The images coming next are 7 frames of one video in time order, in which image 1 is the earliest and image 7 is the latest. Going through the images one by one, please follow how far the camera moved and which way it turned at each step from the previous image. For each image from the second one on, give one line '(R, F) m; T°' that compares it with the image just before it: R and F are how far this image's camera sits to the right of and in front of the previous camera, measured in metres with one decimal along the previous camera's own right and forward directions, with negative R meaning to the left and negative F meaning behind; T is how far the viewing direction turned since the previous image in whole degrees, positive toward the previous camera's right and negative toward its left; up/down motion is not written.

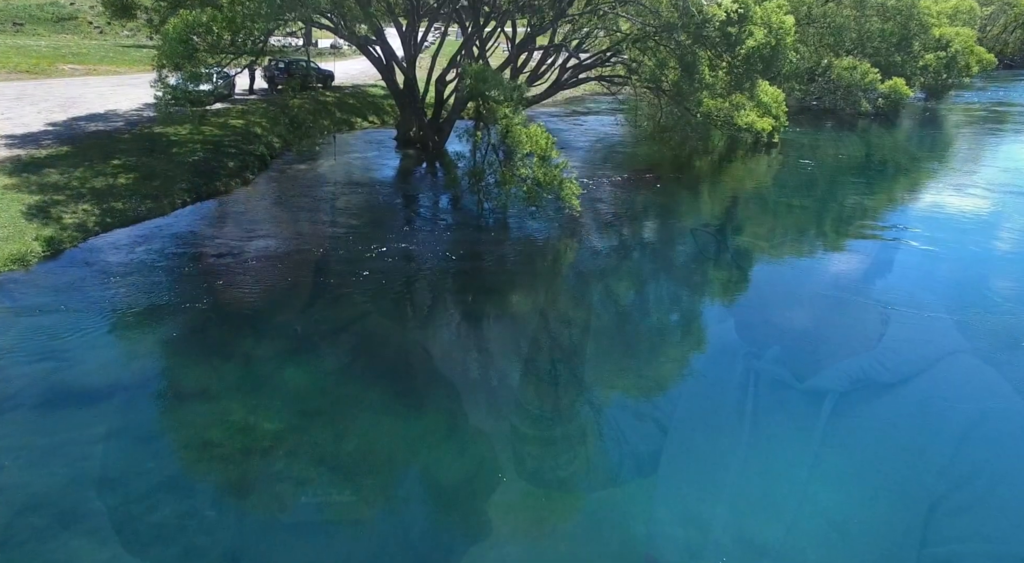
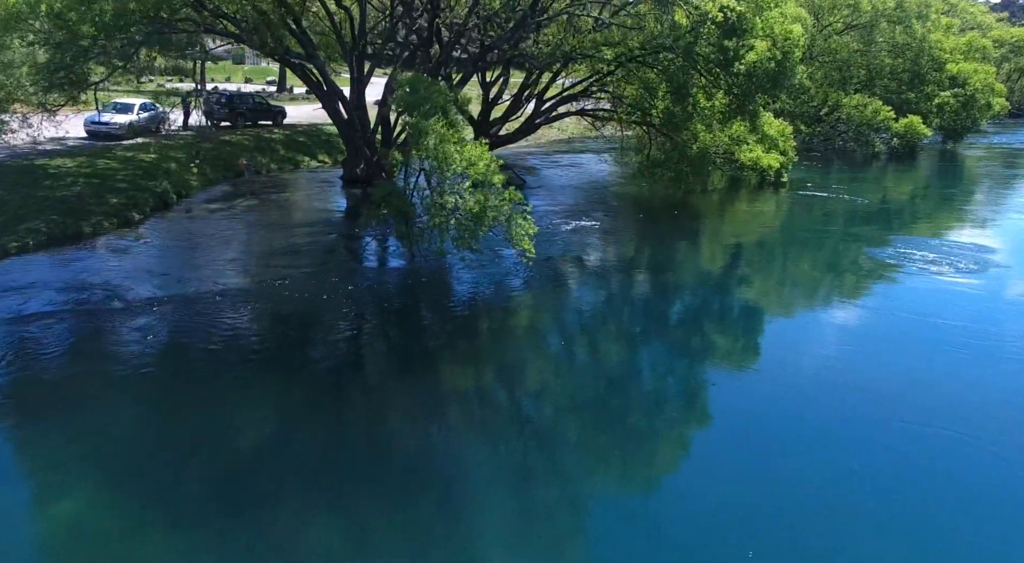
(+0.9, +3.7) m; 0°
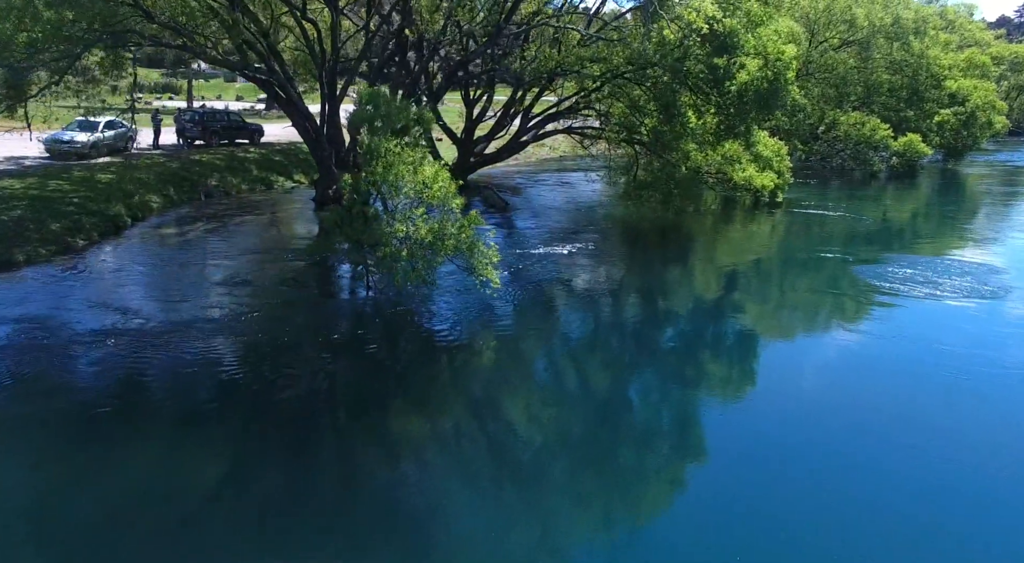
(+0.4, +1.1) m; 0°
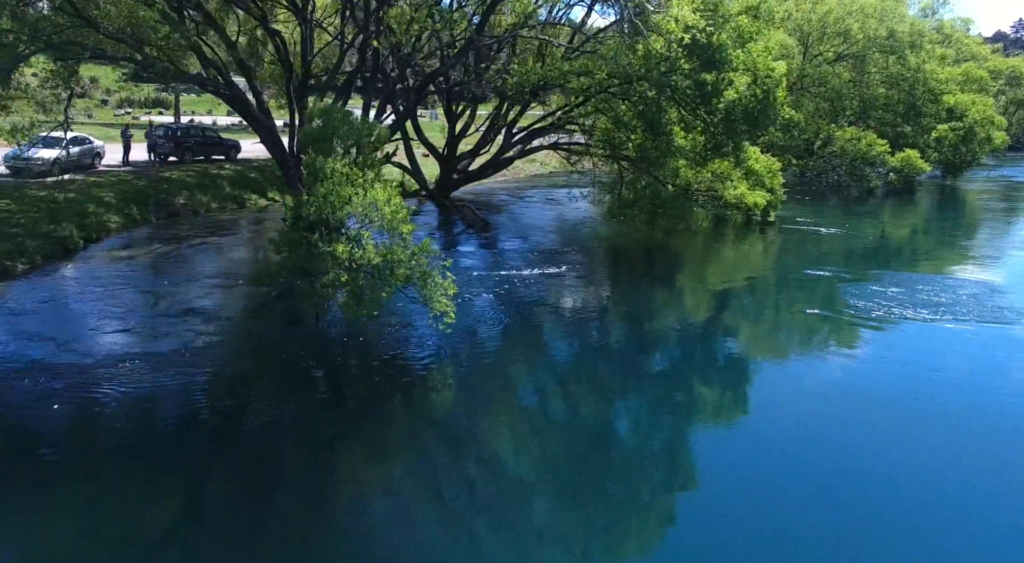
(+0.5, +0.9) m; 0°
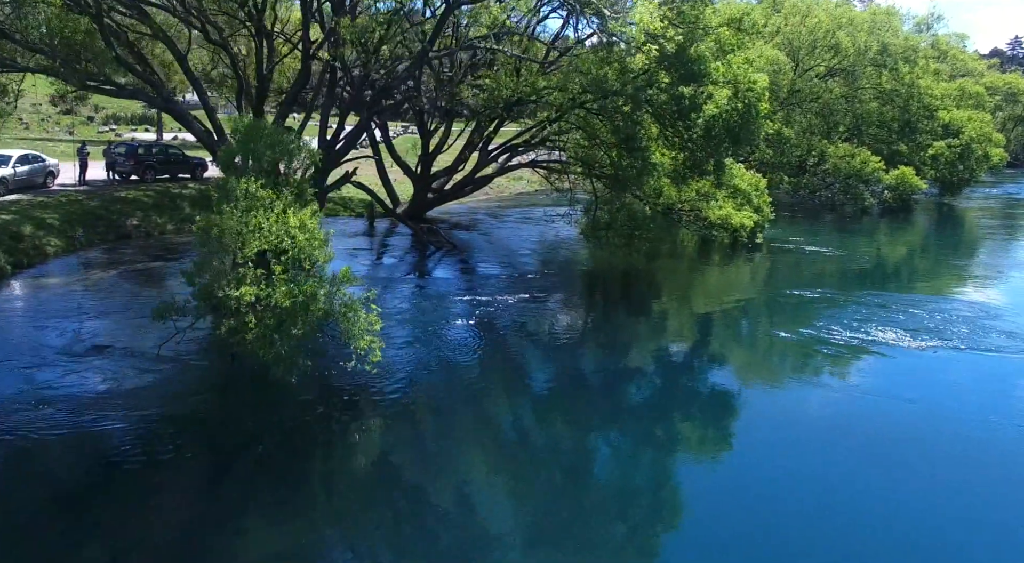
(+0.7, +1.1) m; 0°
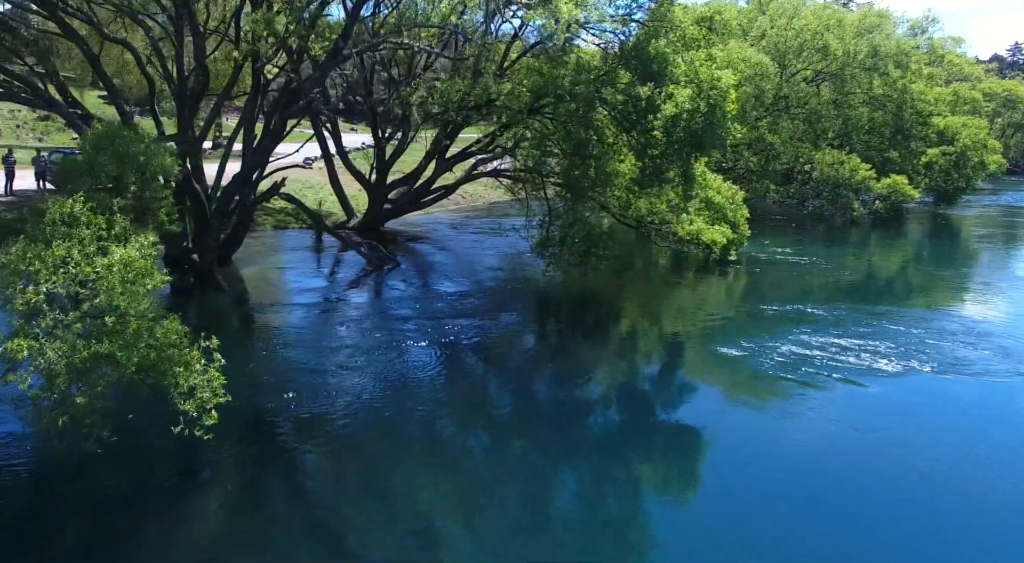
(+1.1, +1.5) m; 0°
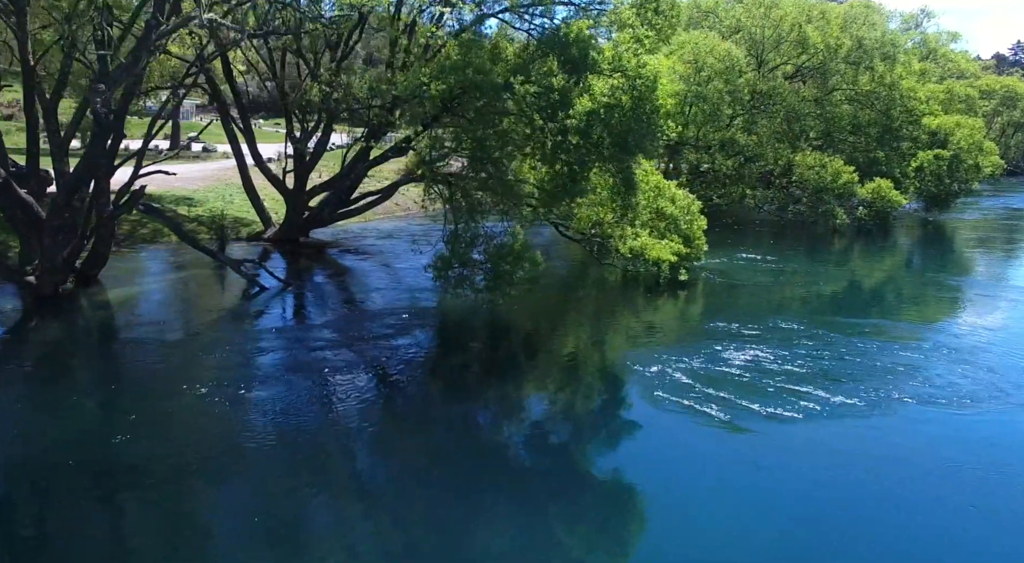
(+1.6, +2.3) m; 0°
